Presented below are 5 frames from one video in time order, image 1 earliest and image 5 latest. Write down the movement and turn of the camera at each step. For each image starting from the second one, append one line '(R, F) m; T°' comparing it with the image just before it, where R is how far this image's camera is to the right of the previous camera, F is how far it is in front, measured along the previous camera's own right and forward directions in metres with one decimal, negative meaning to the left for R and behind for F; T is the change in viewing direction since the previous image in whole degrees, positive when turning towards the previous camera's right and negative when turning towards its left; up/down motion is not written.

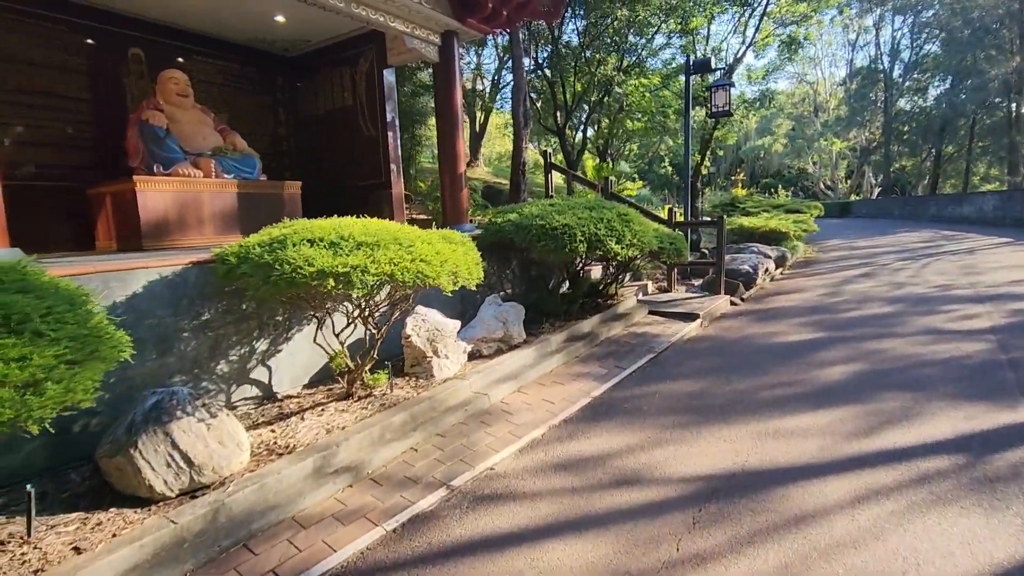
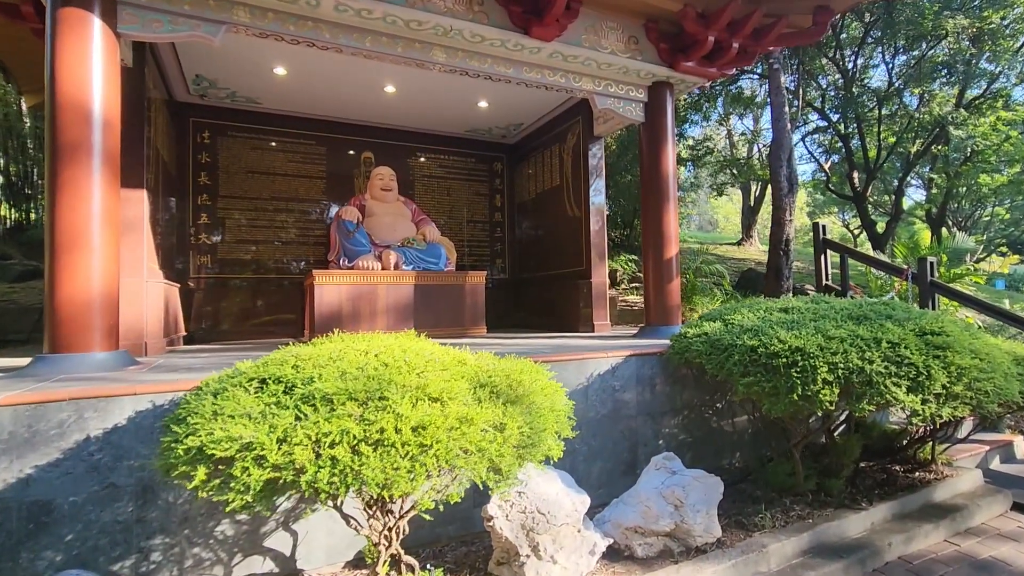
(+0.5, +1.5) m; -31°
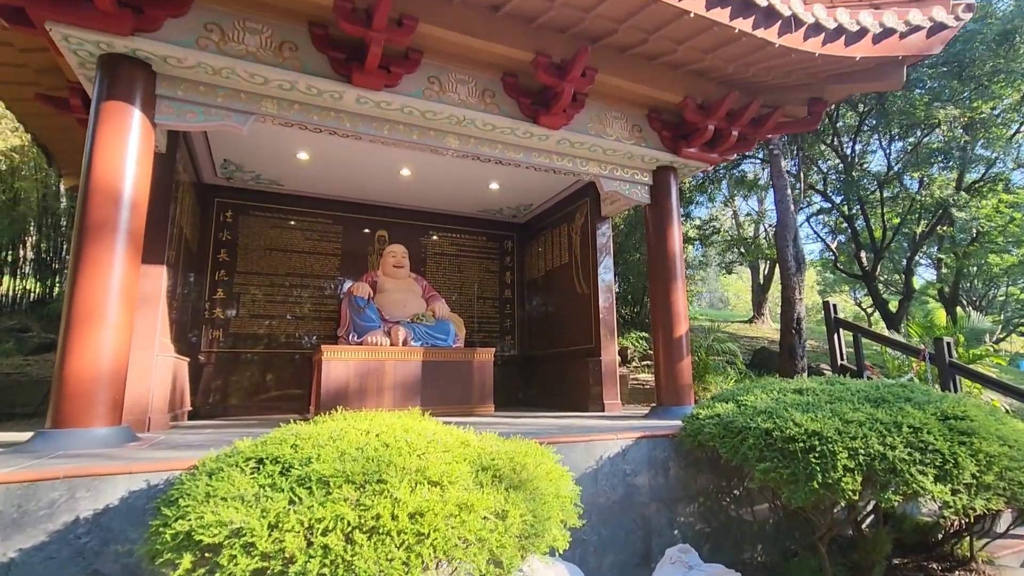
(0.0, 0.0) m; -1°
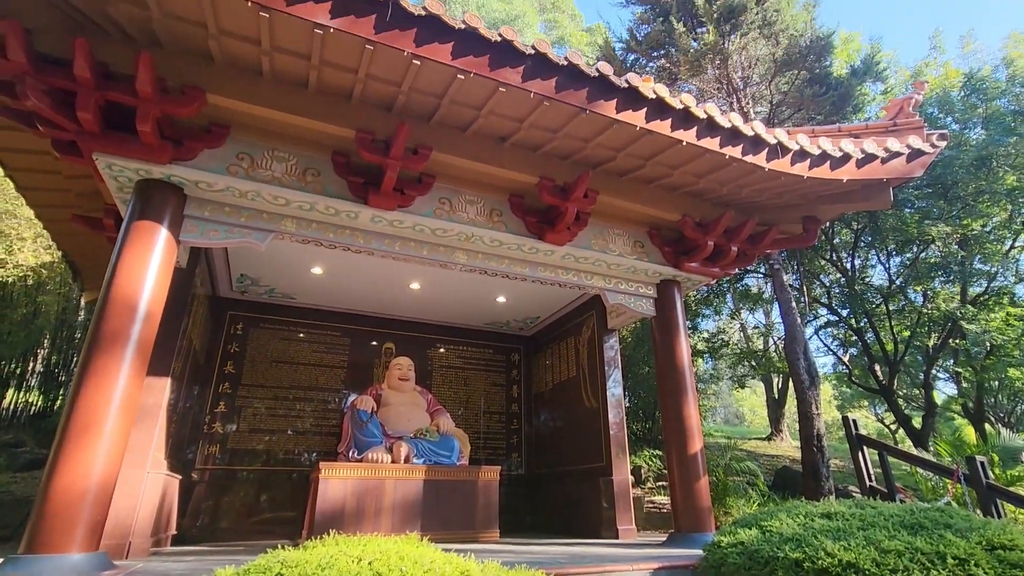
(0.0, 0.0) m; -1°
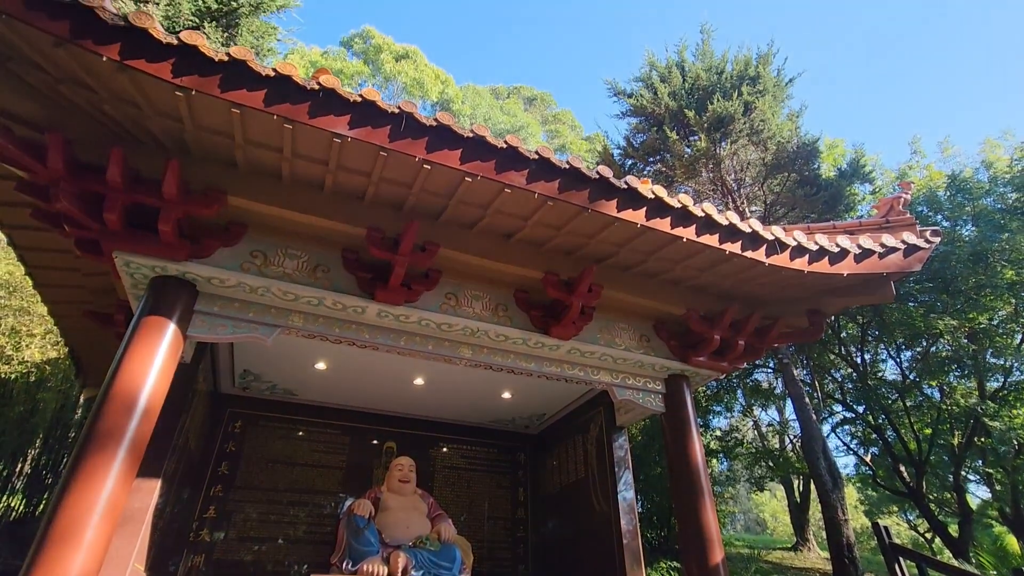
(0.0, 0.0) m; -1°
